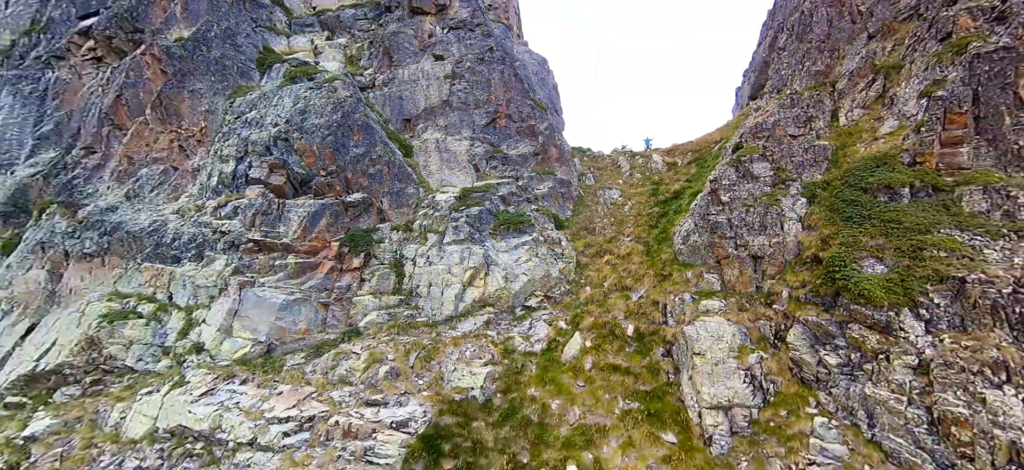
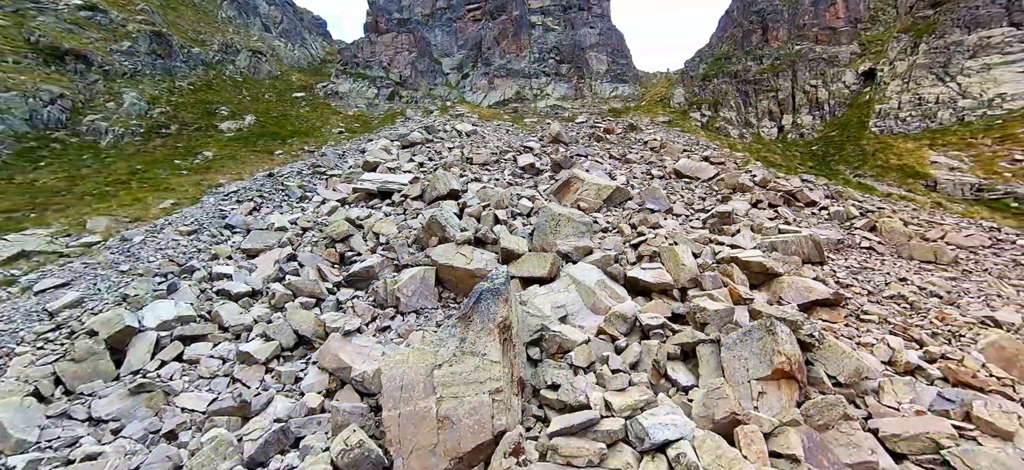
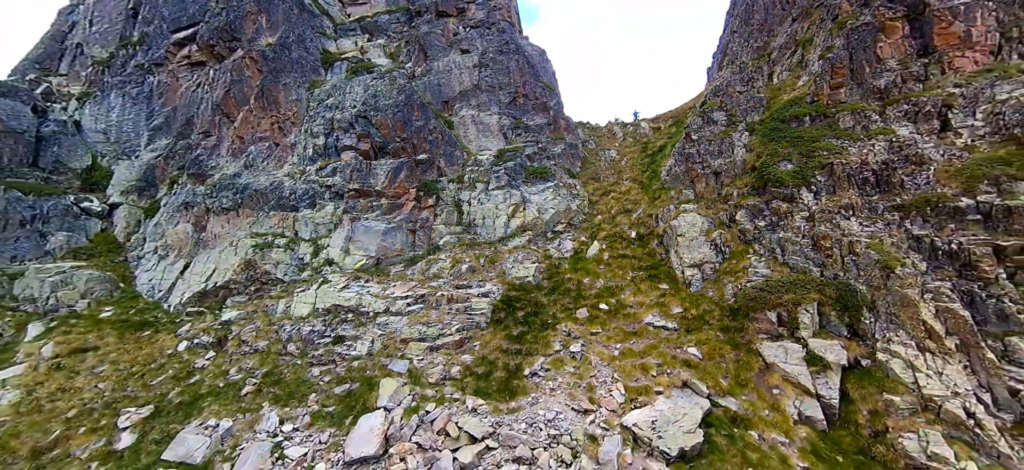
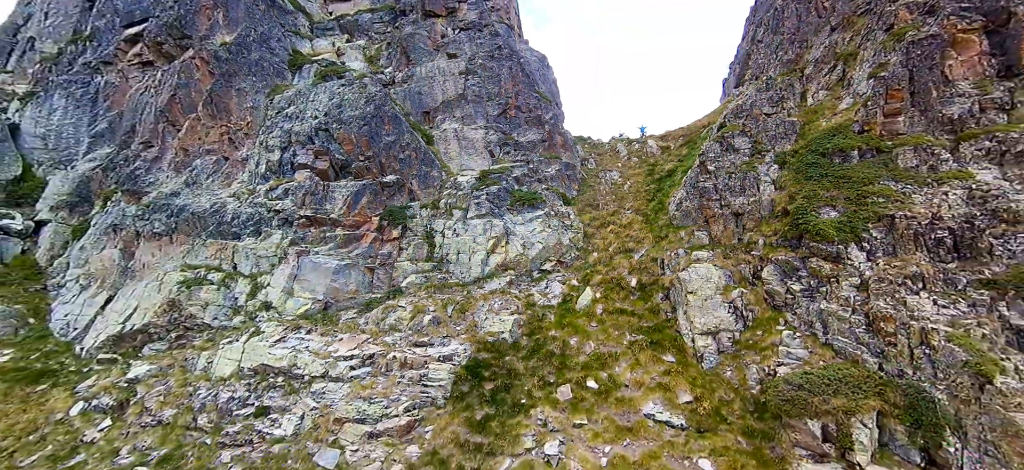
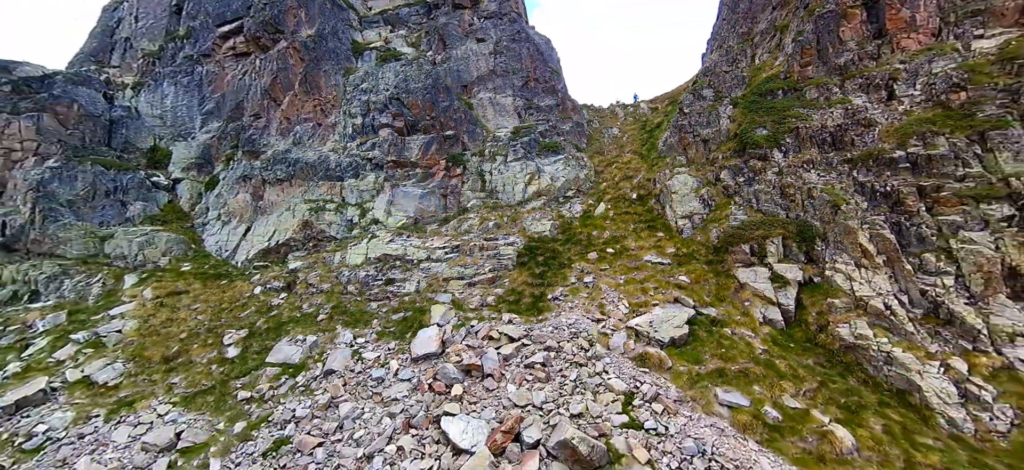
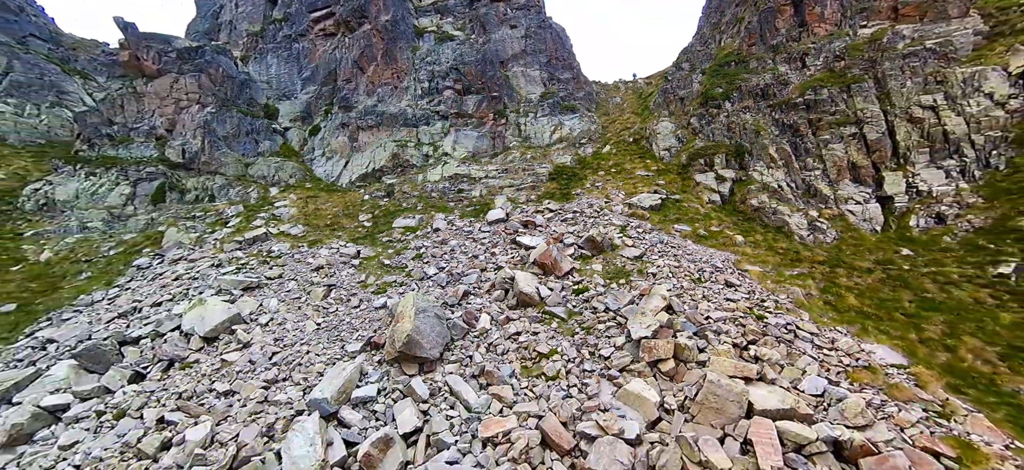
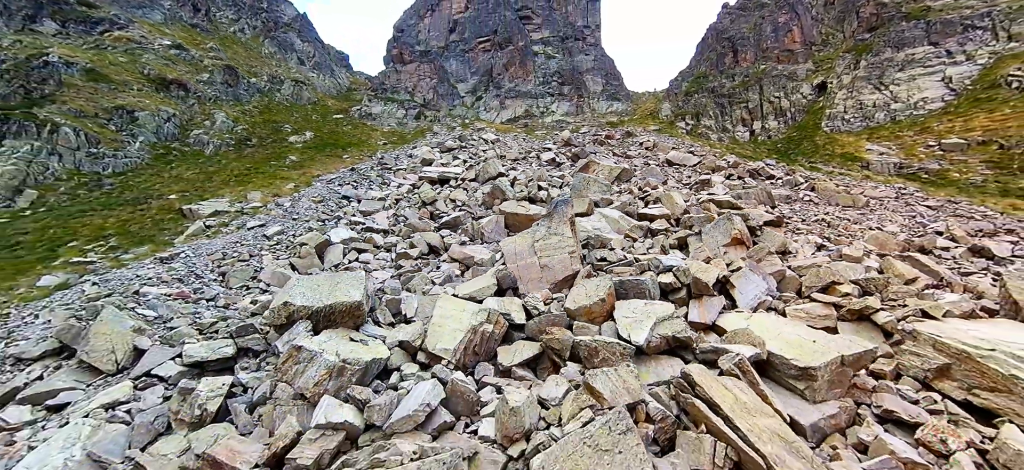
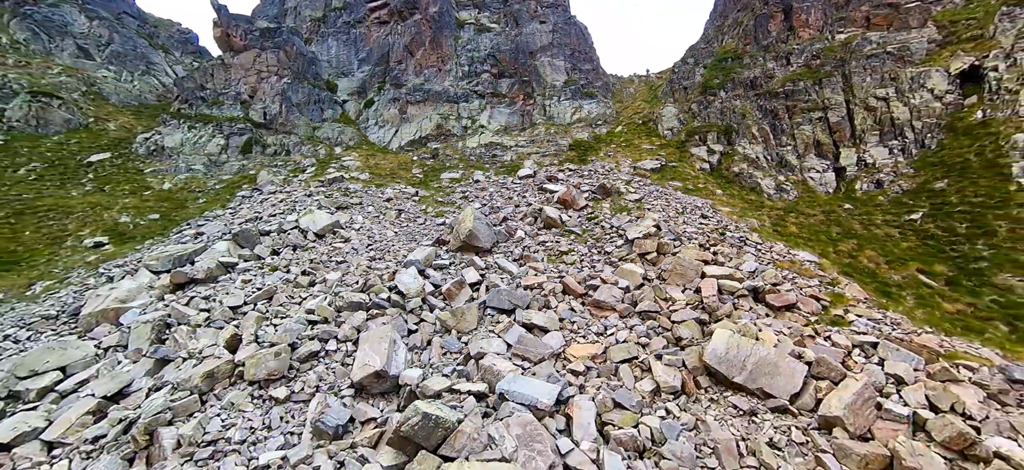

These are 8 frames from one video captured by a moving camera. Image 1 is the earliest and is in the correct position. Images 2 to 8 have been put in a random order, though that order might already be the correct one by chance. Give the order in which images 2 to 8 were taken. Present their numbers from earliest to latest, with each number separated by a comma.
4, 3, 5, 6, 8, 2, 7
